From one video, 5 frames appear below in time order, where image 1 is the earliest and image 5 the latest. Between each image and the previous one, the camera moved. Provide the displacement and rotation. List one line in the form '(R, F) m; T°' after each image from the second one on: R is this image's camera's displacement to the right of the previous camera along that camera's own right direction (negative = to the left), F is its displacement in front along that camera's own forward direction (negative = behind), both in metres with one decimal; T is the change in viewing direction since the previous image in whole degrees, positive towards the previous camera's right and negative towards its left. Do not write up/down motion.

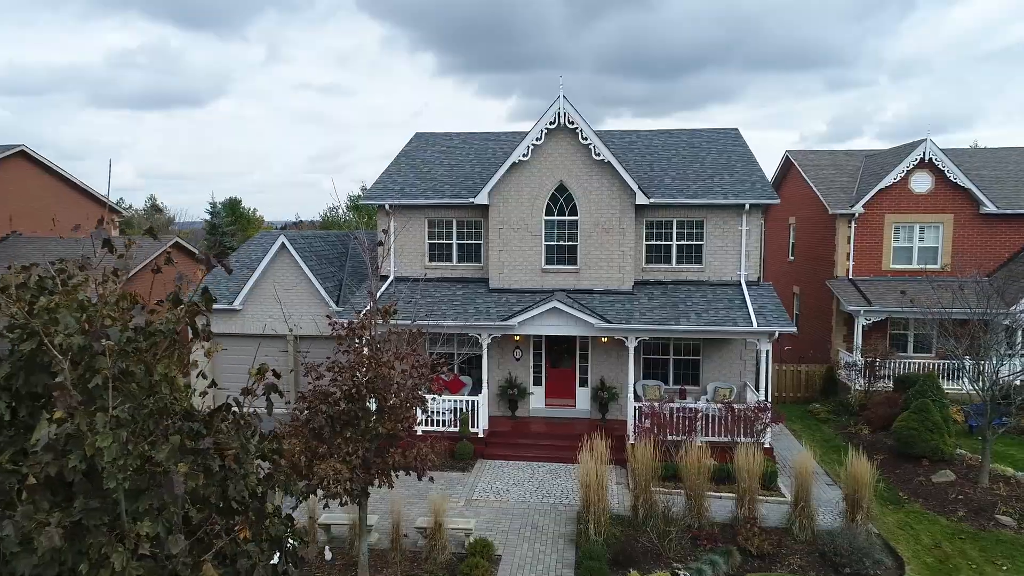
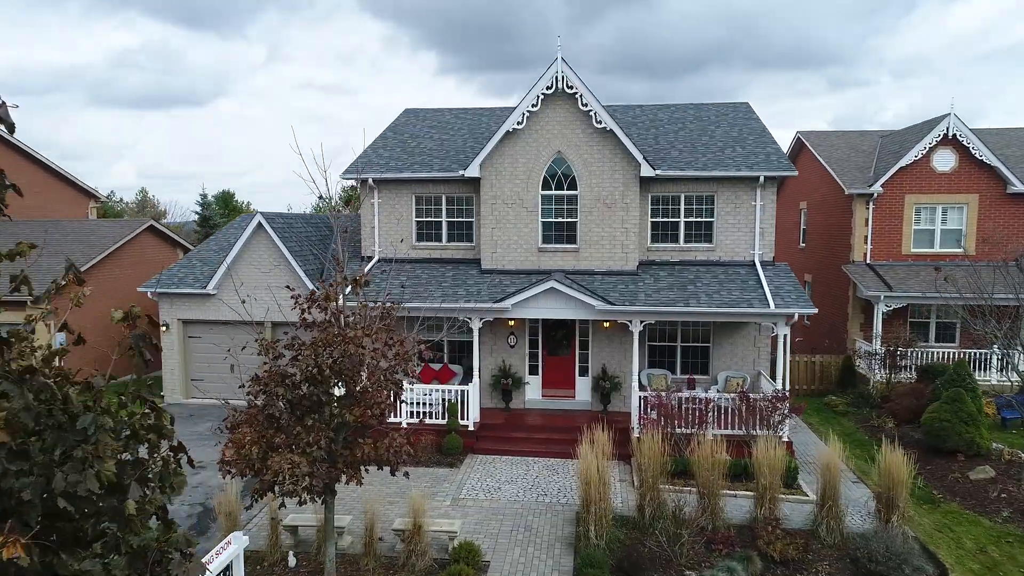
(+0.1, +1.3) m; 0°
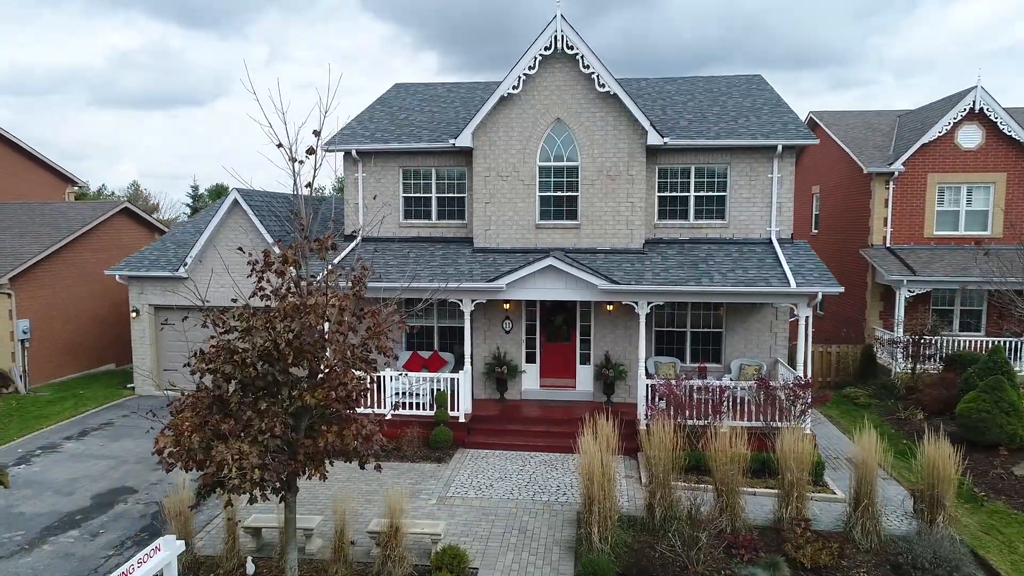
(+0.1, +1.2) m; 0°
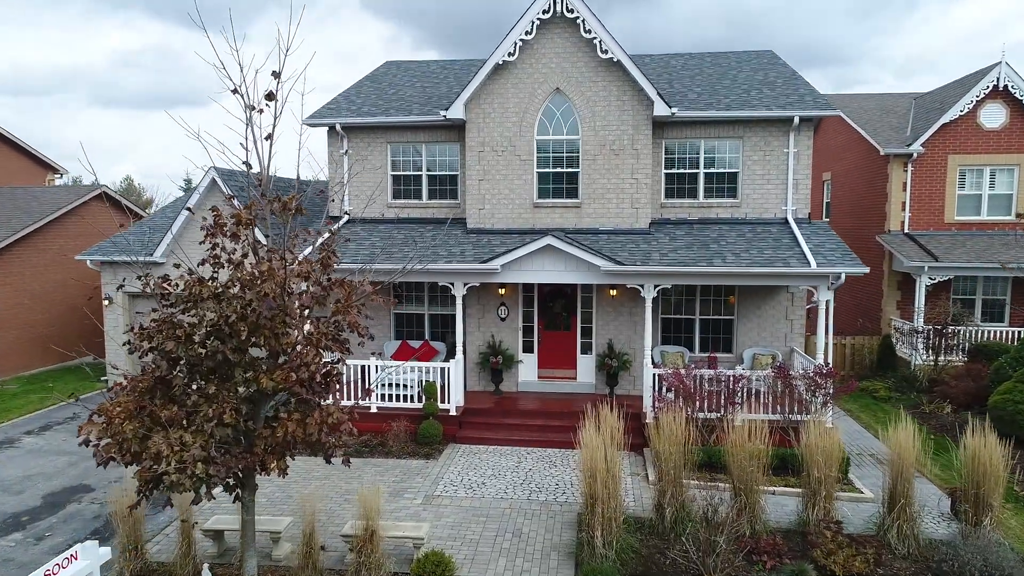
(+0.1, +1.0) m; 0°
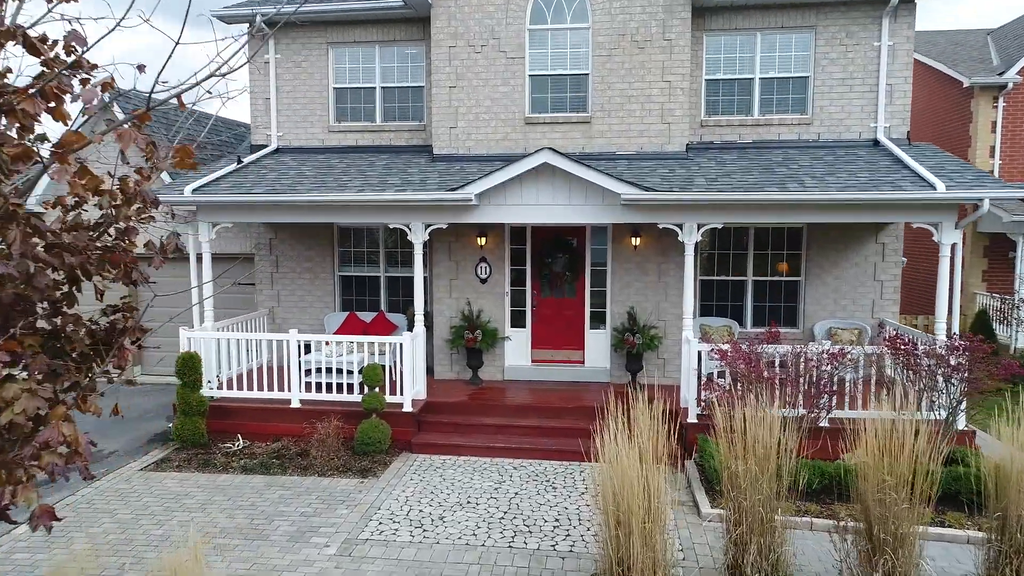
(+0.2, +3.7) m; 0°
